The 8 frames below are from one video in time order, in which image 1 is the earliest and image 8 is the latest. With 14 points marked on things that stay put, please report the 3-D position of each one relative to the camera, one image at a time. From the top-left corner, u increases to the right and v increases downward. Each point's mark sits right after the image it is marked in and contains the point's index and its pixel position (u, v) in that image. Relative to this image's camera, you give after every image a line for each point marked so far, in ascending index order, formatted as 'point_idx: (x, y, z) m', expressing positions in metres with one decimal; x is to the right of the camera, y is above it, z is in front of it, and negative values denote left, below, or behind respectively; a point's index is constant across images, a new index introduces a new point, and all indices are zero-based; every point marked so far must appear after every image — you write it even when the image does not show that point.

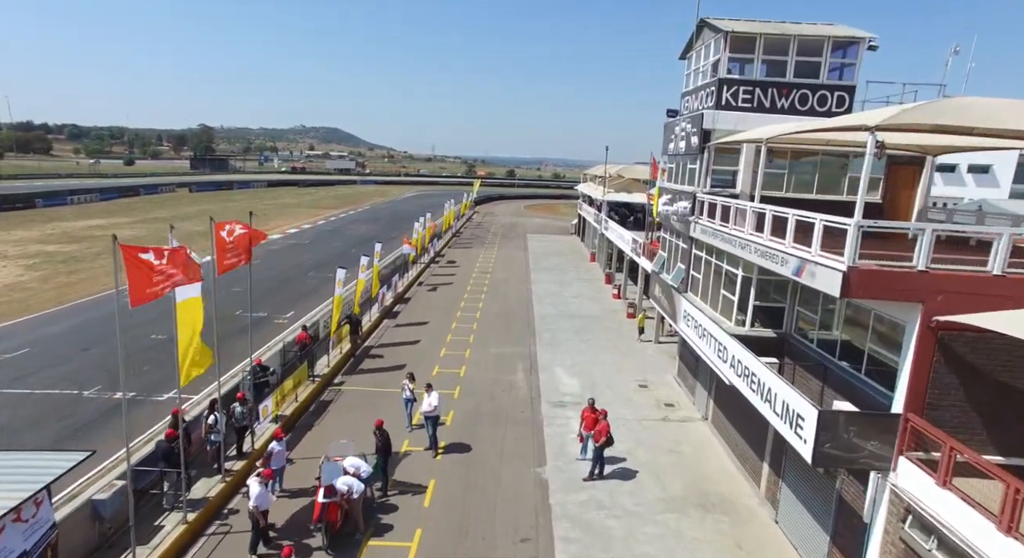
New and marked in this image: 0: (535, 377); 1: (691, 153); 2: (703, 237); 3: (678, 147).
0: (+0.8, -3.2, +20.0) m
1: (+4.6, +3.2, +16.2) m
2: (+4.5, +1.0, +14.6) m
3: (+4.6, +3.6, +17.2) m
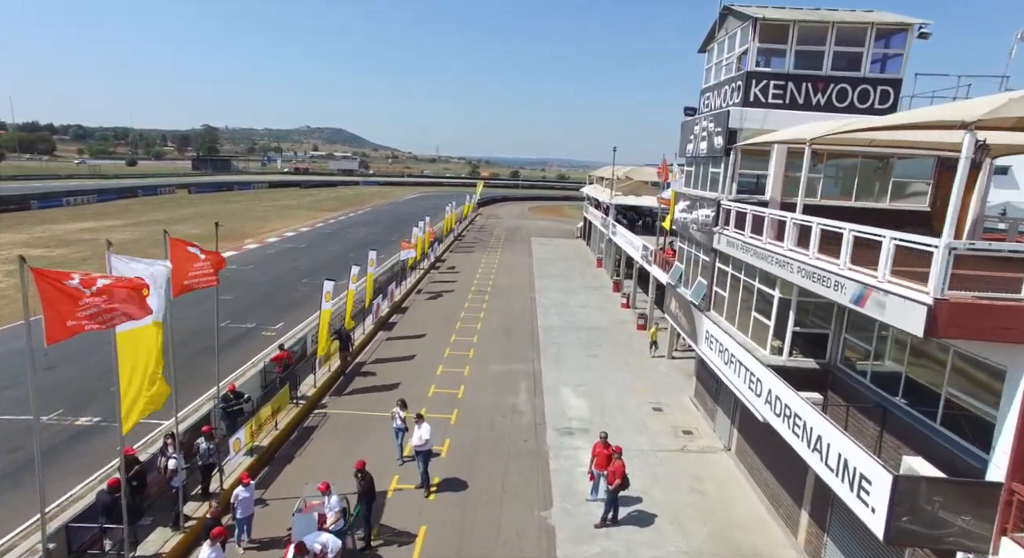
0: (+0.8, -3.5, +18.4) m
1: (+4.7, +2.9, +14.6) m
2: (+4.5, +0.6, +13.0) m
3: (+4.7, +3.2, +15.6) m
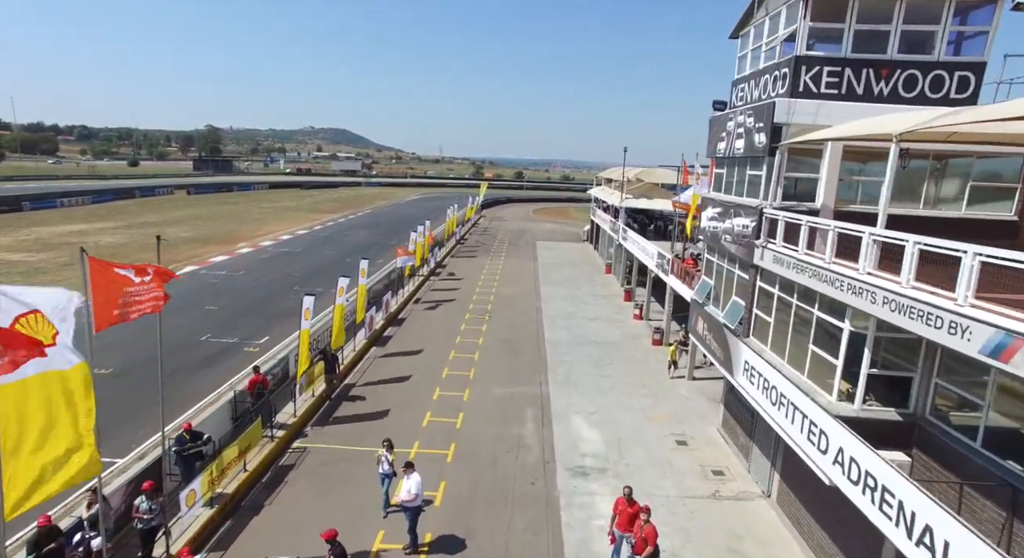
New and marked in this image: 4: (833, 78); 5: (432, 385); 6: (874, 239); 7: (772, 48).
0: (+1.0, -3.9, +16.4) m
1: (+4.8, +2.5, +12.6) m
2: (+4.6, +0.2, +11.0) m
3: (+4.8, +2.8, +13.6) m
4: (+5.7, +3.6, +11.1) m
5: (-2.4, -3.3, +19.1) m
6: (+4.6, +0.5, +7.9) m
7: (+5.2, +4.6, +12.5) m
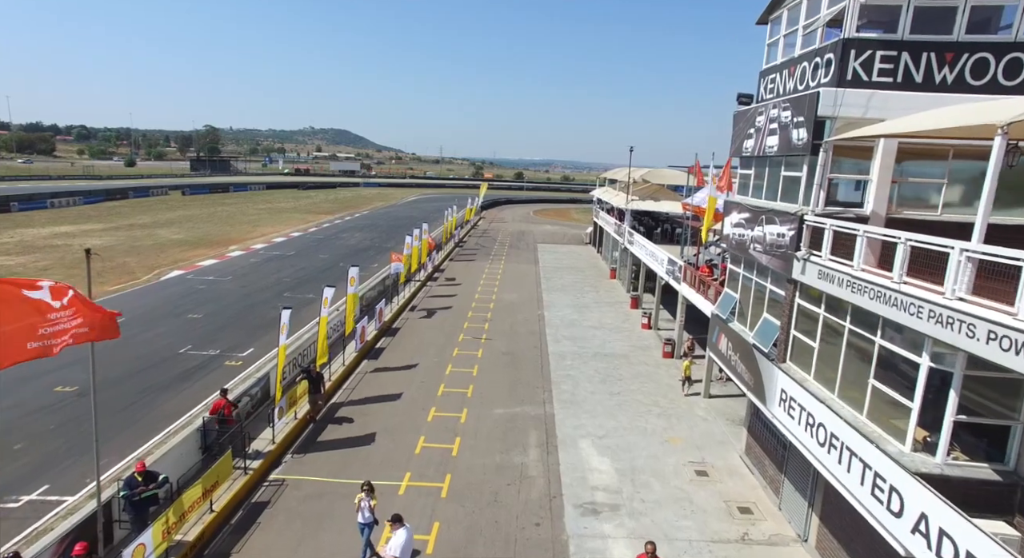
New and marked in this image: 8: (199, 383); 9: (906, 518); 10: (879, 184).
0: (+1.0, -4.2, +14.9) m
1: (+4.8, +2.2, +11.0) m
2: (+4.7, -0.1, +9.4) m
3: (+4.8, +2.6, +12.0) m
4: (+5.8, +3.3, +9.6) m
5: (-2.4, -3.5, +17.5) m
6: (+4.6, +0.2, +6.4) m
7: (+5.2, +4.3, +10.9) m
8: (-9.3, -3.1, +18.6) m
9: (+4.3, -2.6, +6.8) m
10: (+5.7, +1.4, +9.6) m
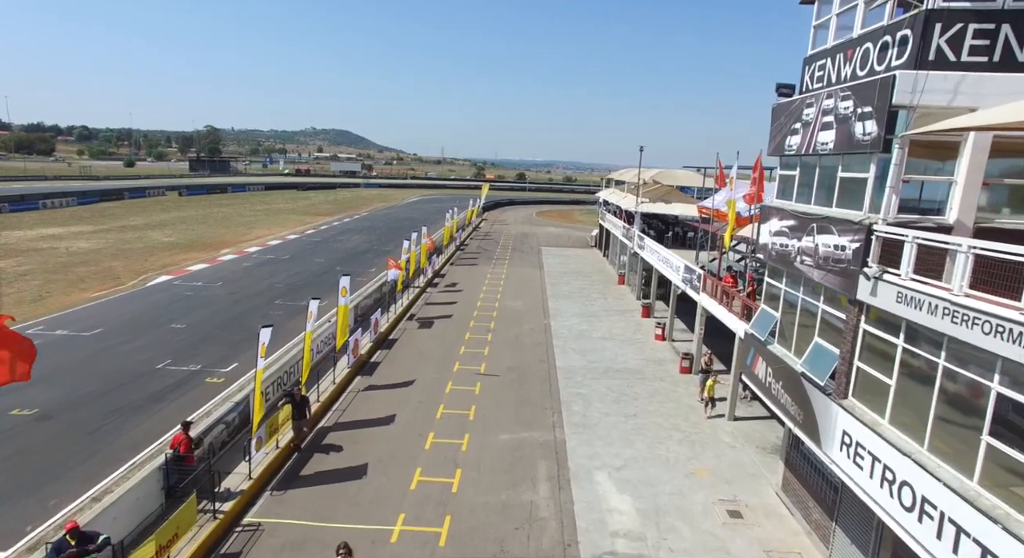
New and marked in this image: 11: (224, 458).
0: (+1.2, -4.5, +13.2) m
1: (+5.0, +1.9, +9.4) m
2: (+4.8, -0.4, +7.8) m
3: (+5.0, +2.3, +10.4) m
4: (+5.9, +3.0, +7.9) m
5: (-2.2, -3.8, +15.9) m
6: (+4.8, -0.1, +4.7) m
7: (+5.4, +4.0, +9.2) m
8: (-9.1, -3.4, +16.9) m
9: (+4.4, -2.9, +5.1) m
10: (+5.8, +1.2, +7.9) m
11: (-6.1, -3.8, +13.3) m
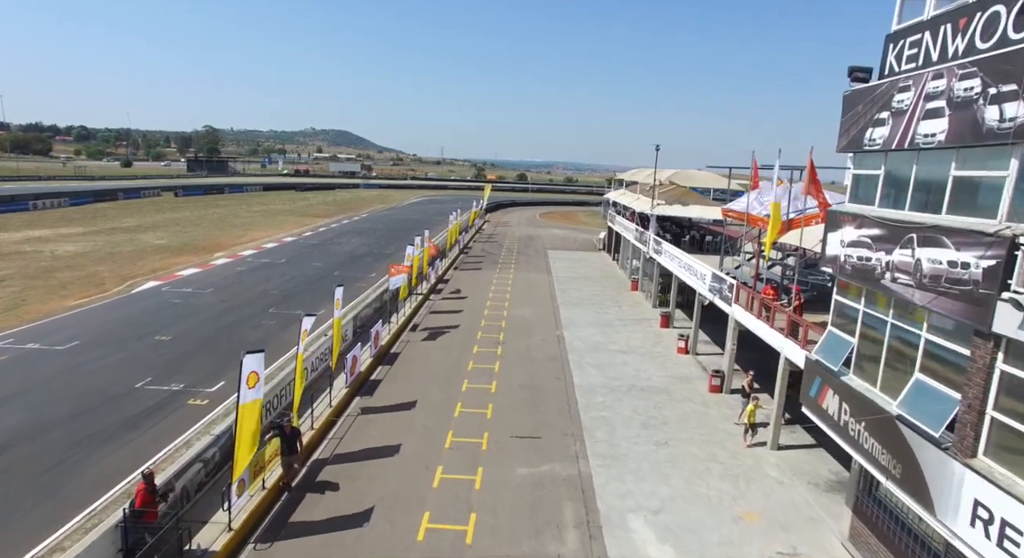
0: (+1.6, -4.8, +11.3) m
1: (+5.4, +1.6, +7.5) m
2: (+5.2, -0.7, +5.9) m
3: (+5.4, +2.0, +8.5) m
4: (+6.4, +2.7, +6.1) m
5: (-1.8, -4.1, +14.0) m
6: (+5.2, -0.3, +2.8) m
7: (+5.8, +3.7, +7.4) m
8: (-8.7, -3.7, +15.0) m
9: (+4.9, -3.2, +3.3) m
10: (+6.3, +0.9, +6.0) m
11: (-5.7, -4.1, +11.4) m
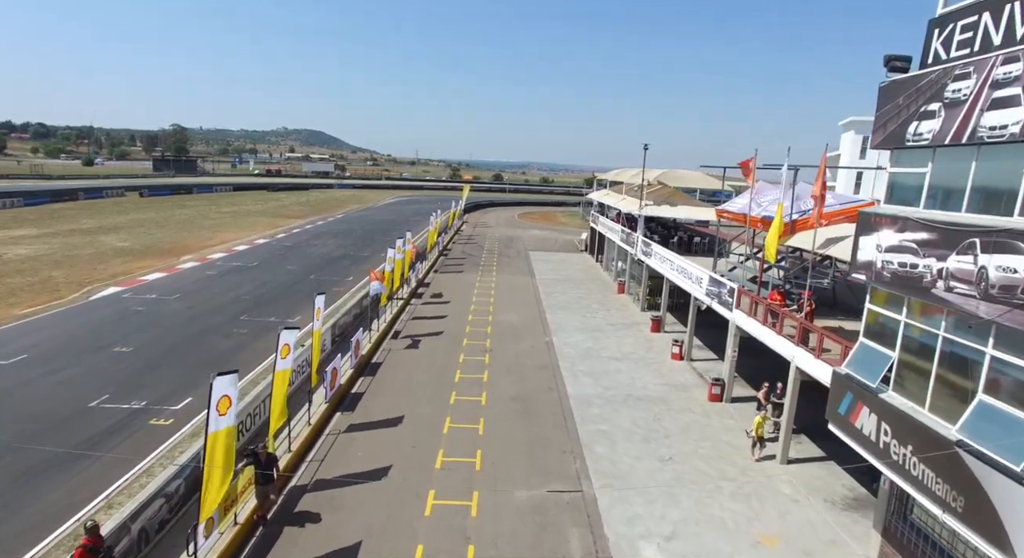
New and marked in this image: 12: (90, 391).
0: (+1.6, -4.9, +10.3) m
1: (+5.6, +1.5, +6.6) m
2: (+5.5, -0.8, +5.0) m
3: (+5.6, +1.9, +7.6) m
4: (+6.6, +2.6, +5.2) m
5: (-1.8, -4.3, +12.8) m
6: (+5.6, -0.5, +2.0) m
7: (+6.0, +3.6, +6.5) m
8: (-8.8, -3.8, +13.6) m
9: (+5.2, -3.3, +2.4) m
10: (+6.5, +0.8, +5.2) m
11: (-5.6, -4.3, +10.1) m
12: (-11.6, -3.1, +17.2) m
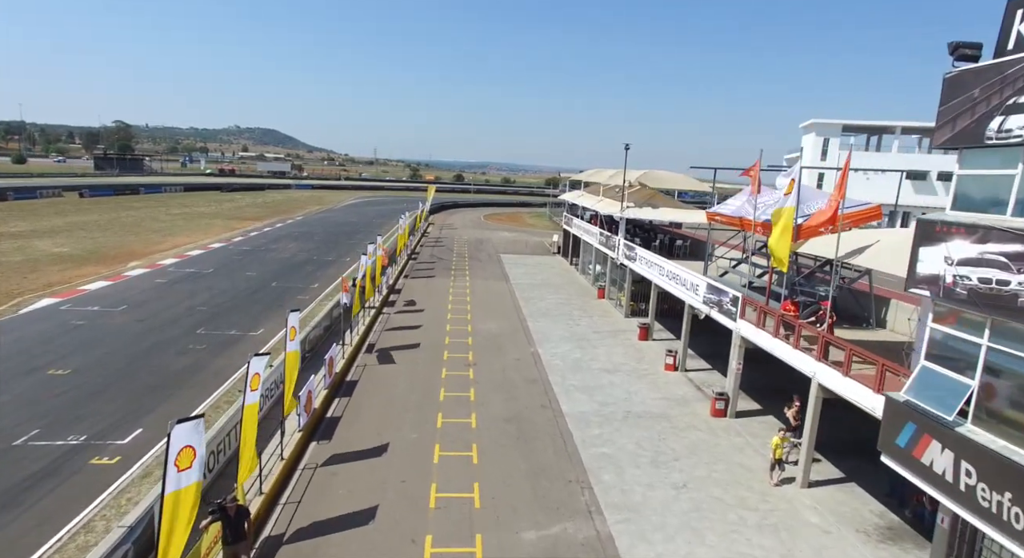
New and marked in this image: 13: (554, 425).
0: (+1.9, -5.2, +8.9) m
1: (+6.1, +1.3, +5.5) m
2: (+6.1, -1.0, +3.9) m
3: (+6.0, +1.6, +6.5) m
4: (+7.2, +2.4, +4.2) m
5: (-1.7, -4.6, +11.2) m
6: (+6.4, -0.7, +0.9) m
7: (+6.5, +3.4, +5.5) m
8: (-8.7, -4.2, +11.5) m
9: (+6.0, -3.5, +1.2) m
10: (+7.1, +0.5, +4.2) m
11: (-5.3, -4.6, +8.3) m
12: (-11.7, -3.4, +15.0) m
13: (+1.1, -3.8, +16.4) m
